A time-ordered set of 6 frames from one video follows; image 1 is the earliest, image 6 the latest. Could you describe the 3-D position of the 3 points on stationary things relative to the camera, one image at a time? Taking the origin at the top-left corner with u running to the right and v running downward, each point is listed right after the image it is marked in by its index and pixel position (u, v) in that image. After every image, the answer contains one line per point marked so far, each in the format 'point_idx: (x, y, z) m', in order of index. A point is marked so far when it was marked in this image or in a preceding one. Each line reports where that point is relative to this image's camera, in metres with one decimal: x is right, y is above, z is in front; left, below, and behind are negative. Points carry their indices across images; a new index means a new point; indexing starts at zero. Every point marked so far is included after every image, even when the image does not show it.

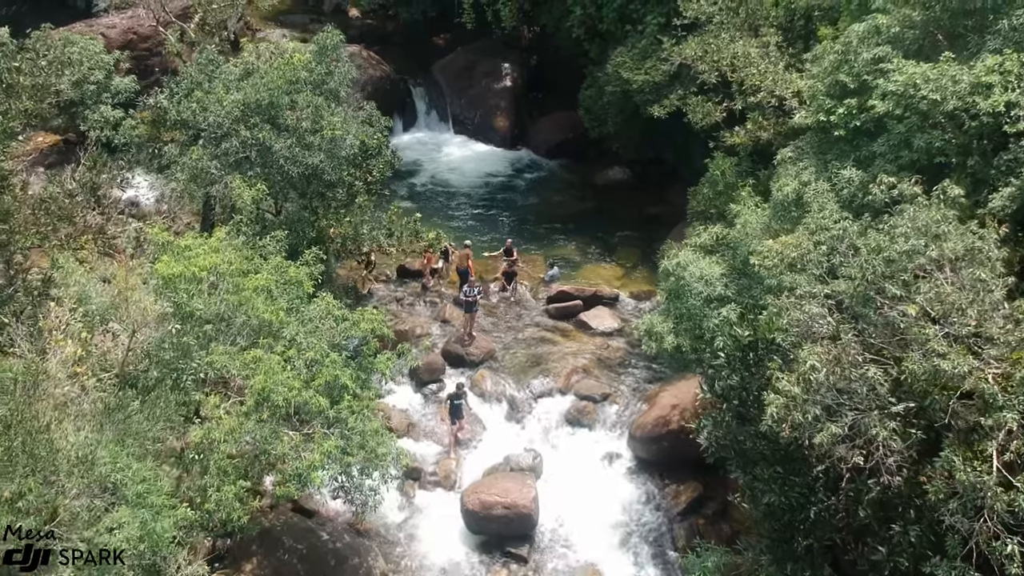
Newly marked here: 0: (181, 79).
0: (-4.9, +3.1, +14.7) m
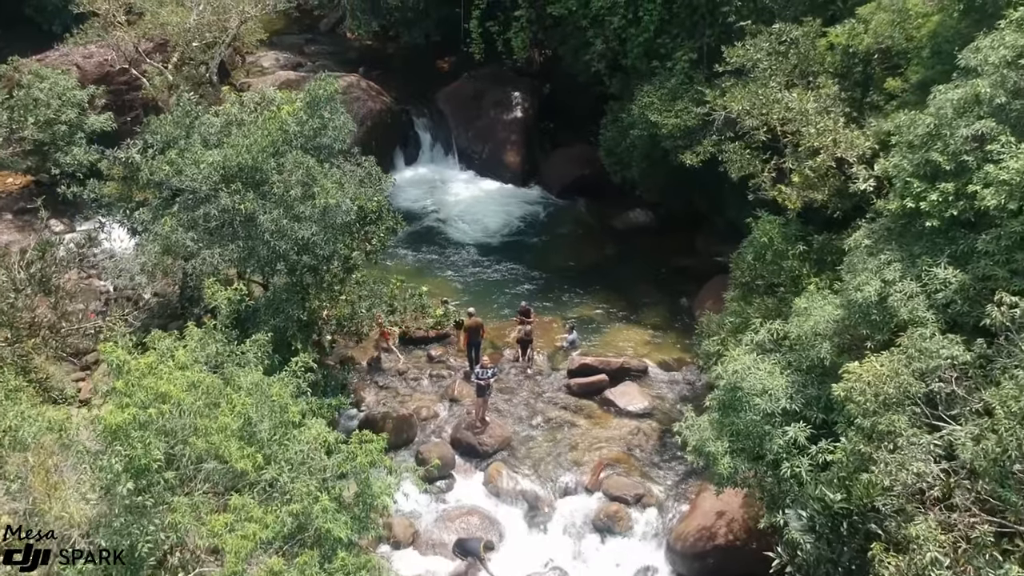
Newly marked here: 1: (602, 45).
0: (-4.7, +2.1, +13.0) m
1: (+1.5, +4.1, +16.5) m
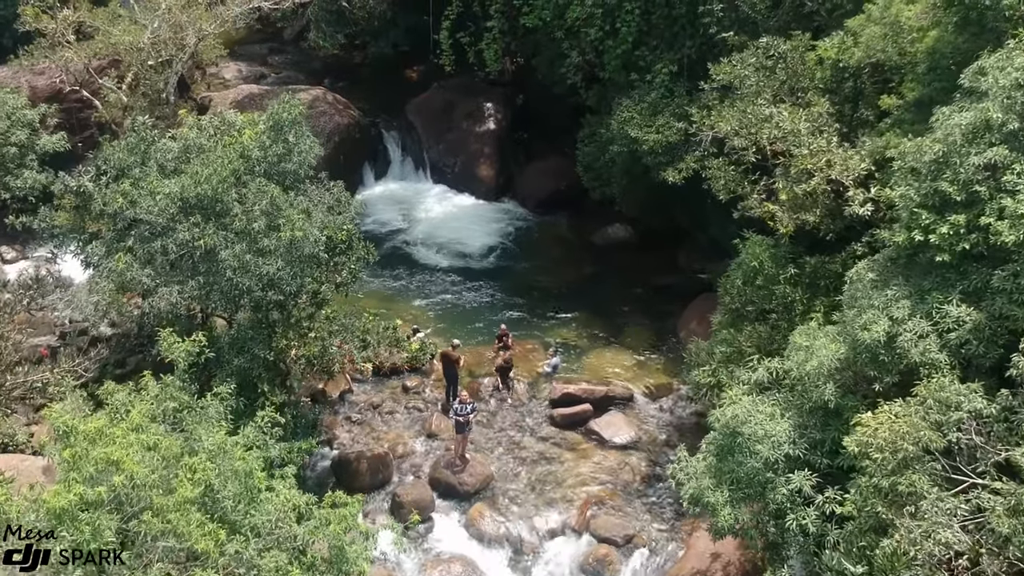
0: (-5.0, +1.6, +12.2) m
1: (+1.1, +3.7, +15.9) m
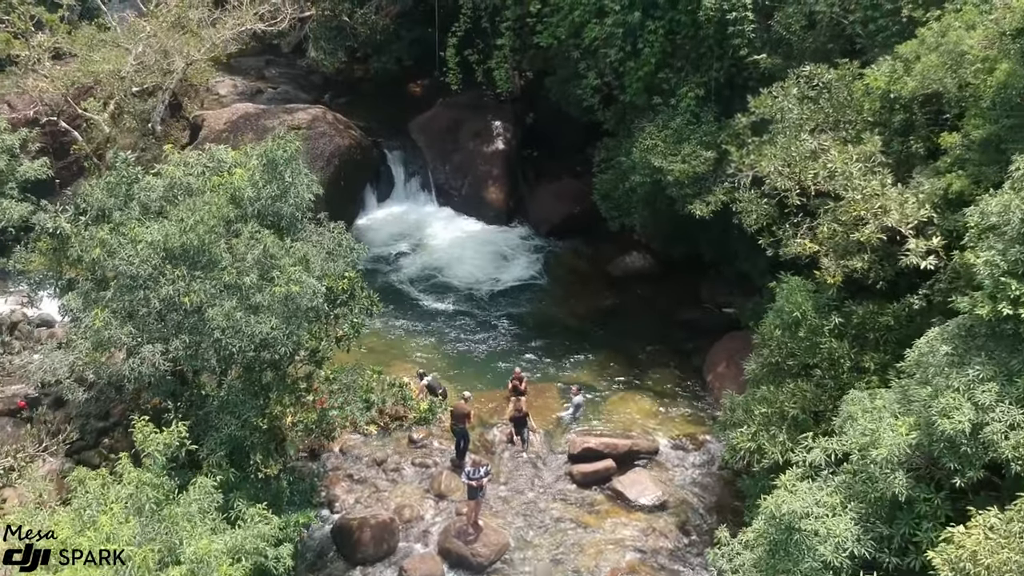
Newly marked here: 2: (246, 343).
0: (-4.8, +1.0, +11.1) m
1: (+1.3, +3.2, +14.8) m
2: (-2.5, -0.5, +9.4) m
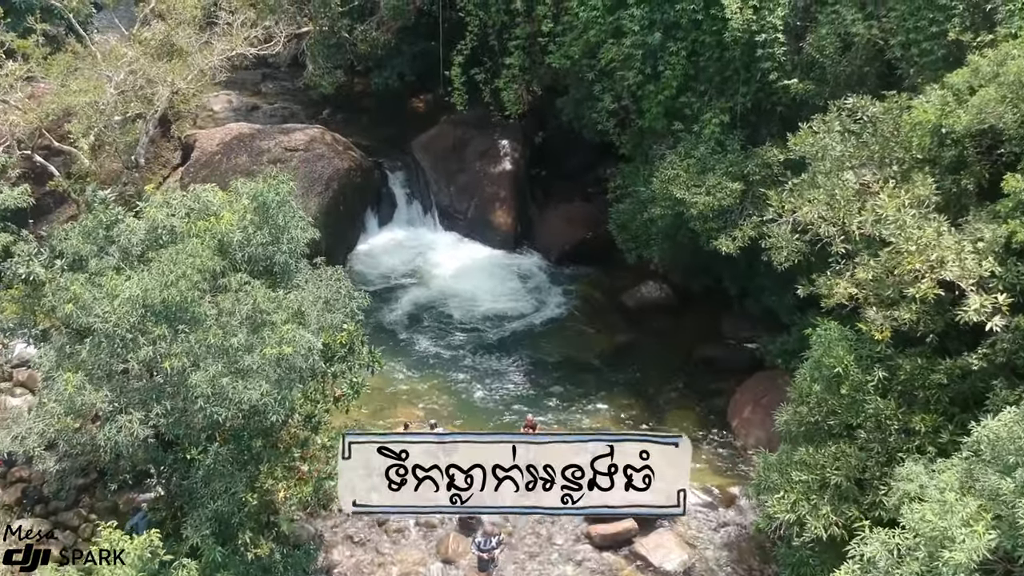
0: (-4.7, +0.5, +10.2) m
1: (+1.4, +2.6, +13.9) m
2: (-2.4, -1.1, +8.5) m
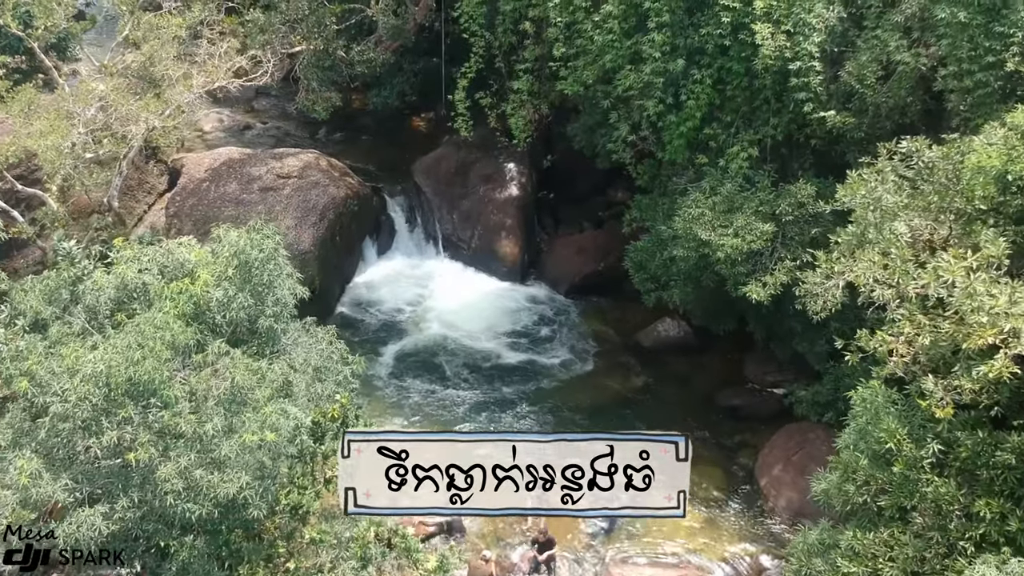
0: (-4.5, -0.1, +9.2) m
1: (+1.5, +2.0, +12.8) m
2: (-2.3, -1.6, +7.4) m
